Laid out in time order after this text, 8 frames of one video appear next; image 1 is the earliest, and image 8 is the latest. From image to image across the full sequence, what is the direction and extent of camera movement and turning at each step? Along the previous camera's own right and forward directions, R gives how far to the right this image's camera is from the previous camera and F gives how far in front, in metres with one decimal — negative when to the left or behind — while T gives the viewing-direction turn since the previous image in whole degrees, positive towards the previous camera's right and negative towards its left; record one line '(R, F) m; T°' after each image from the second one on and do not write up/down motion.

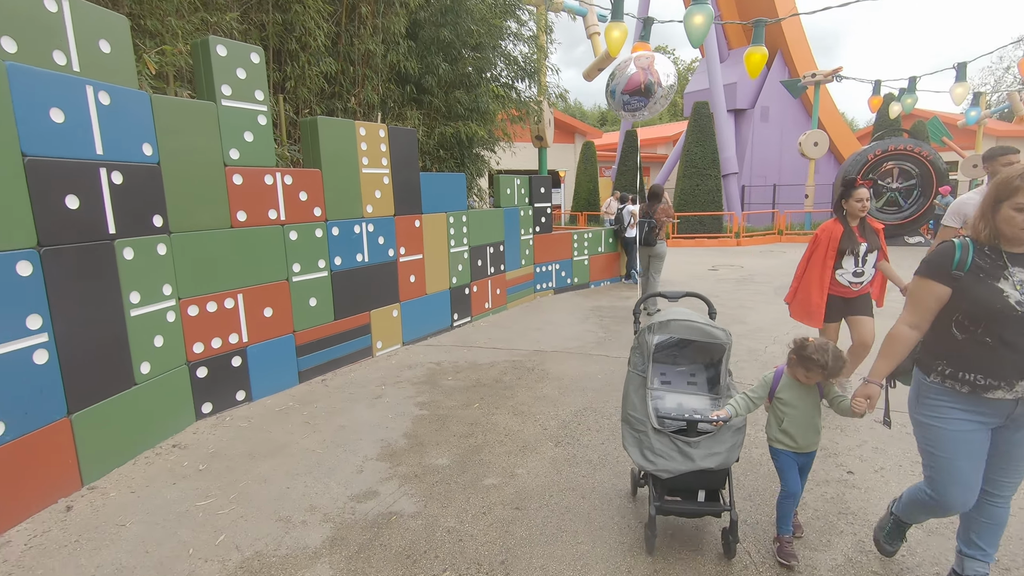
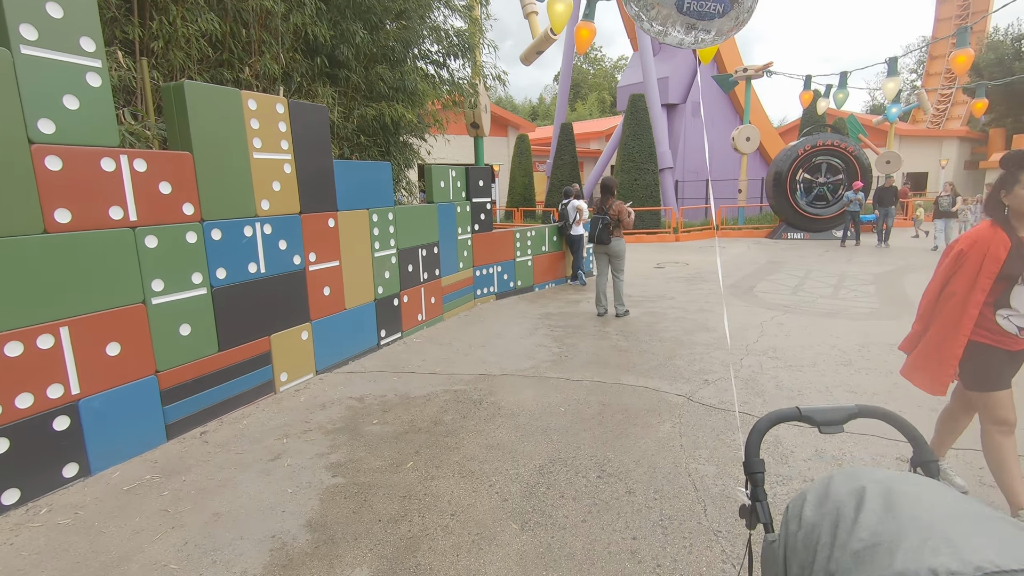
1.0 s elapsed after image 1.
(0.0, +0.9) m; +7°
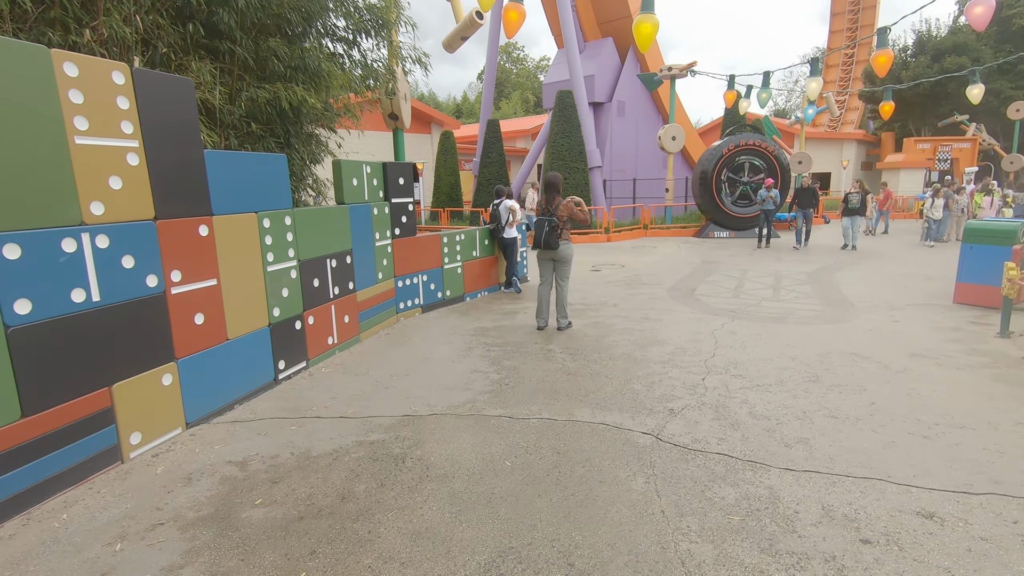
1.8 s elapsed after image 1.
(0.0, +0.8) m; +8°
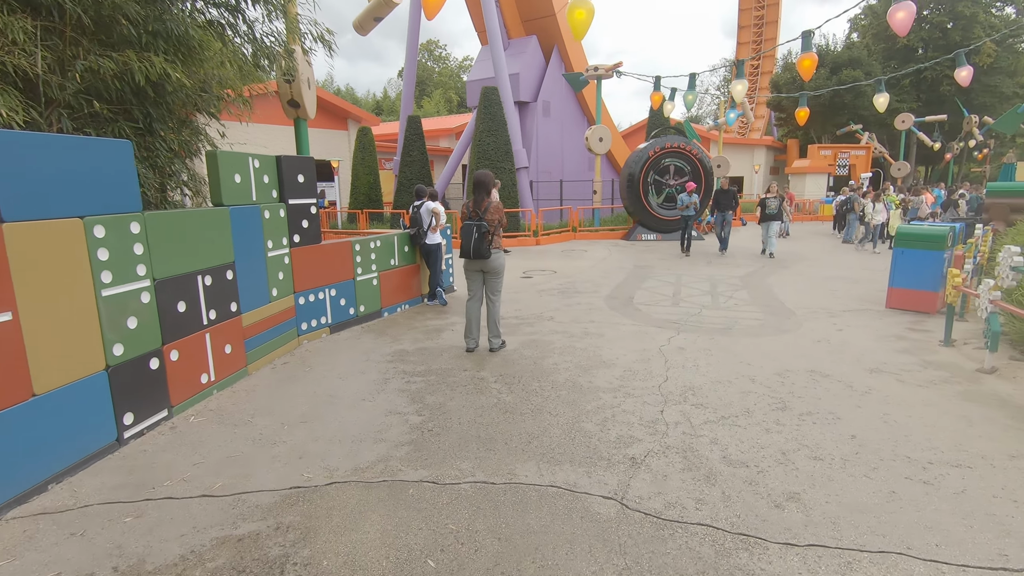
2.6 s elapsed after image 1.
(0.0, +0.8) m; +8°
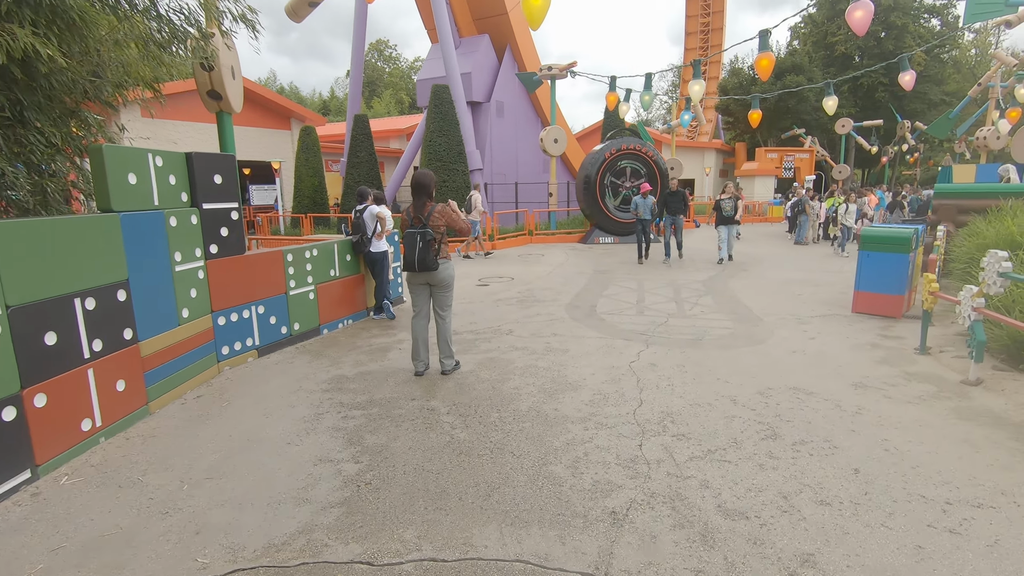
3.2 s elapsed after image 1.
(0.0, +0.6) m; +5°
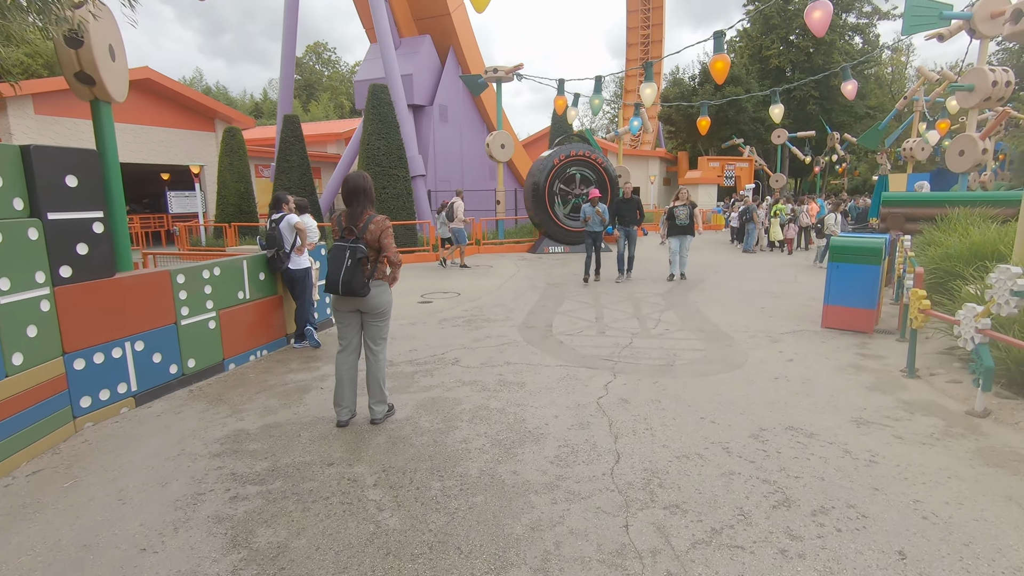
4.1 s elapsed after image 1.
(0.0, +0.8) m; +6°
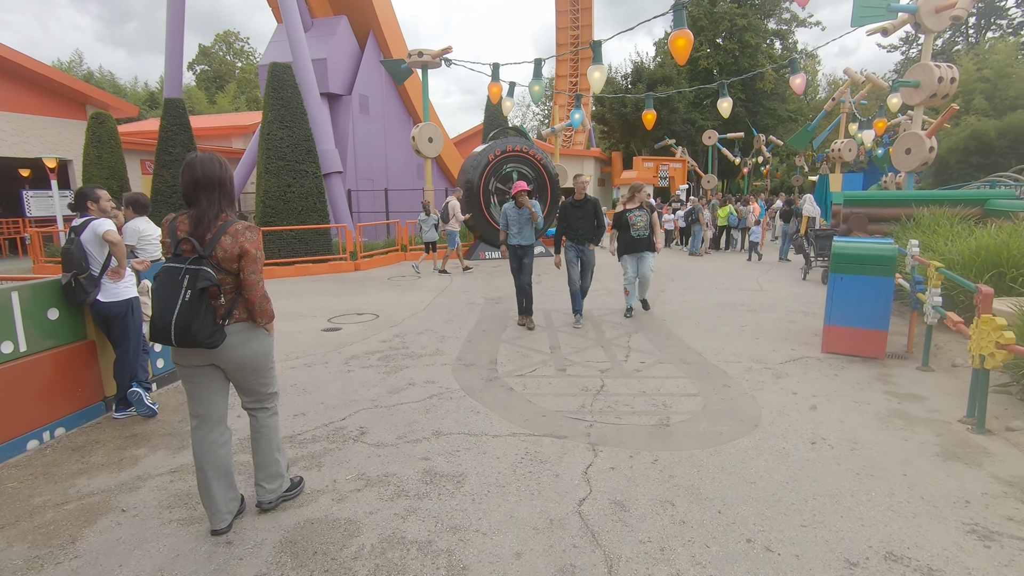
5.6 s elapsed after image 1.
(0.0, +1.6) m; +7°
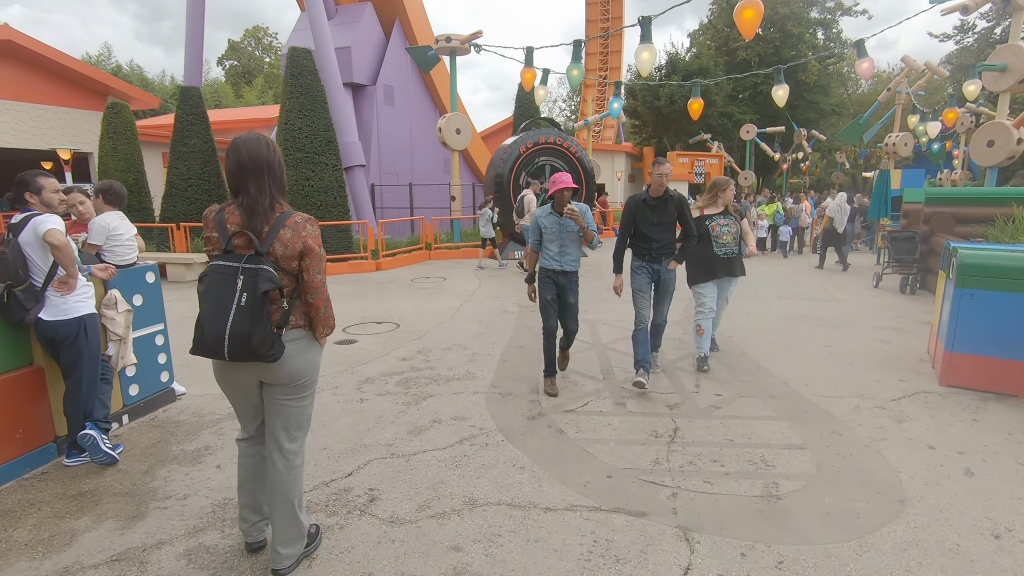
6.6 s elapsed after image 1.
(-0.2, +0.9) m; -2°
